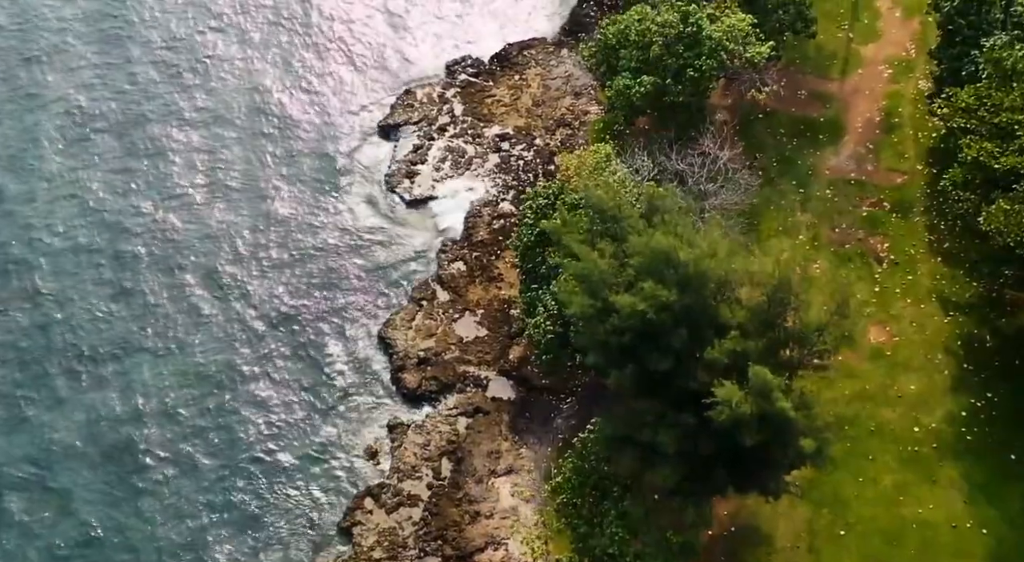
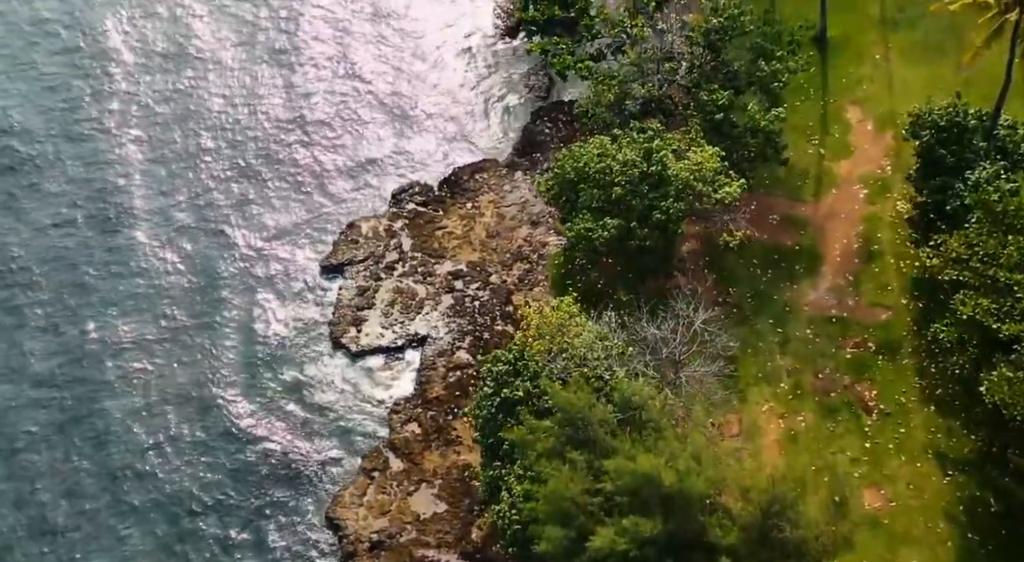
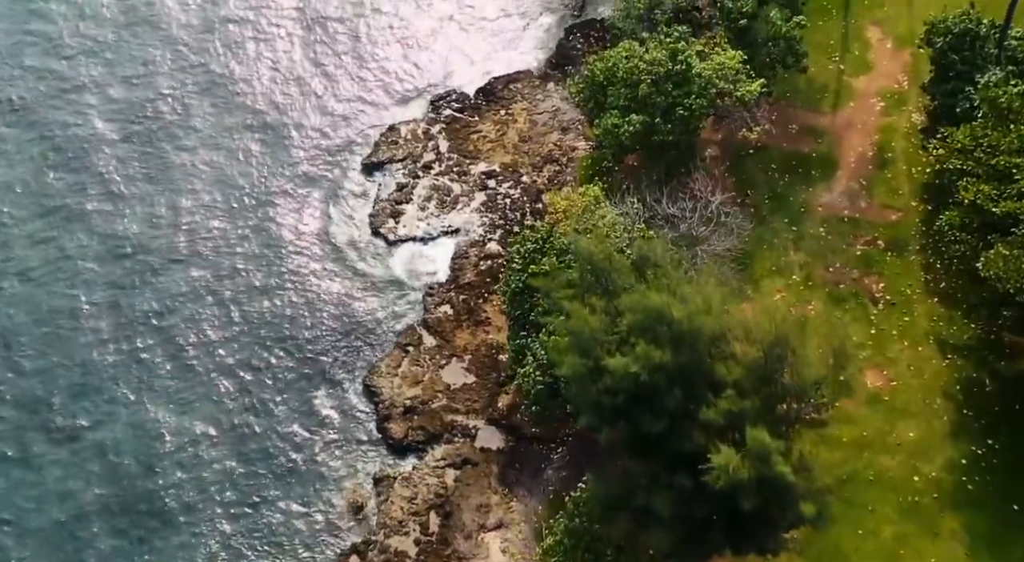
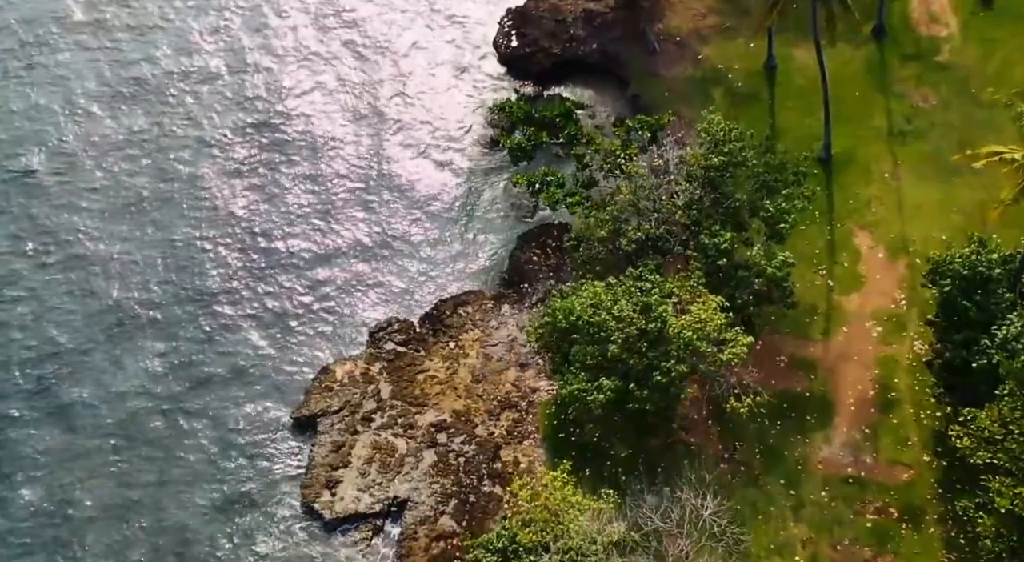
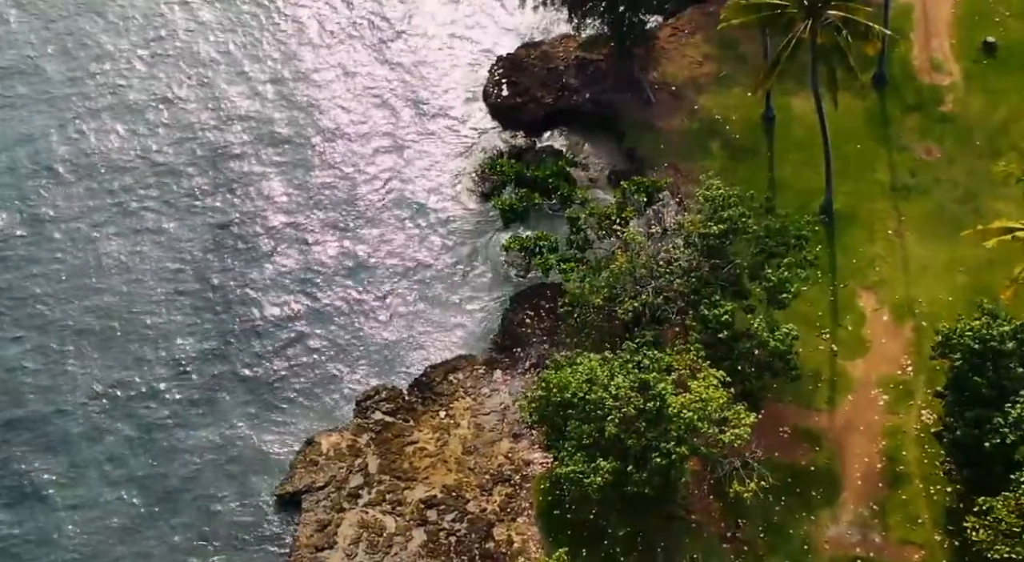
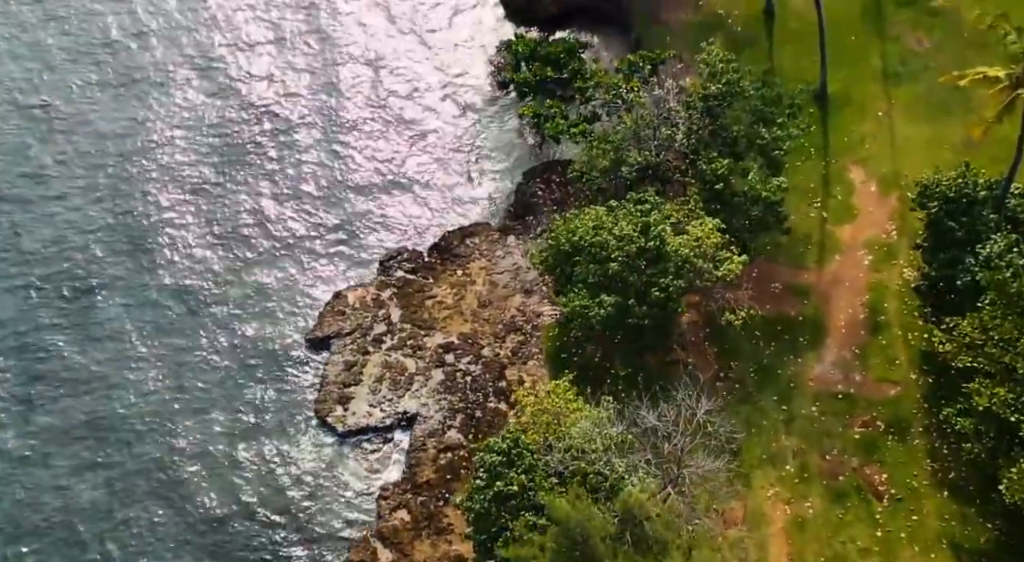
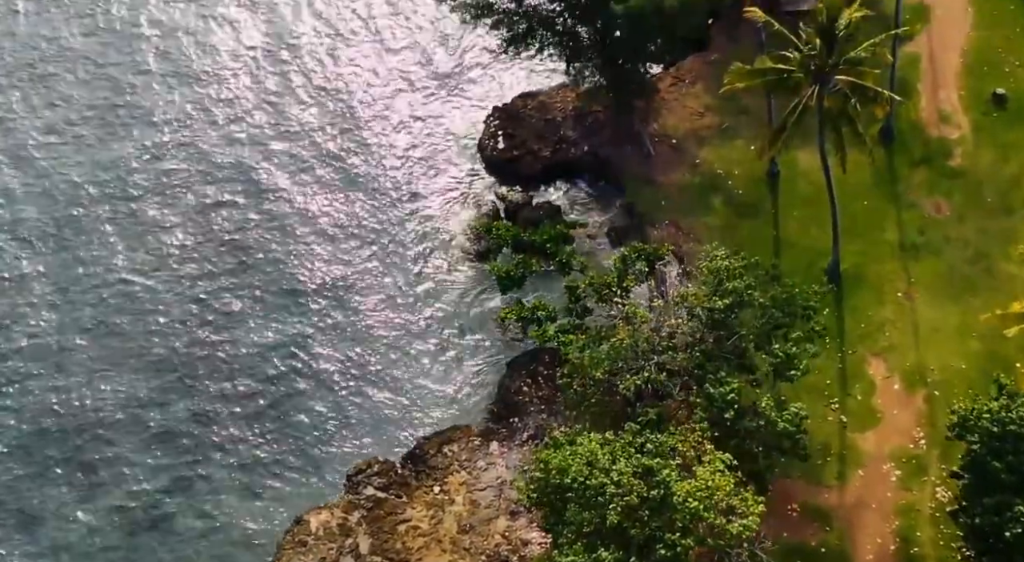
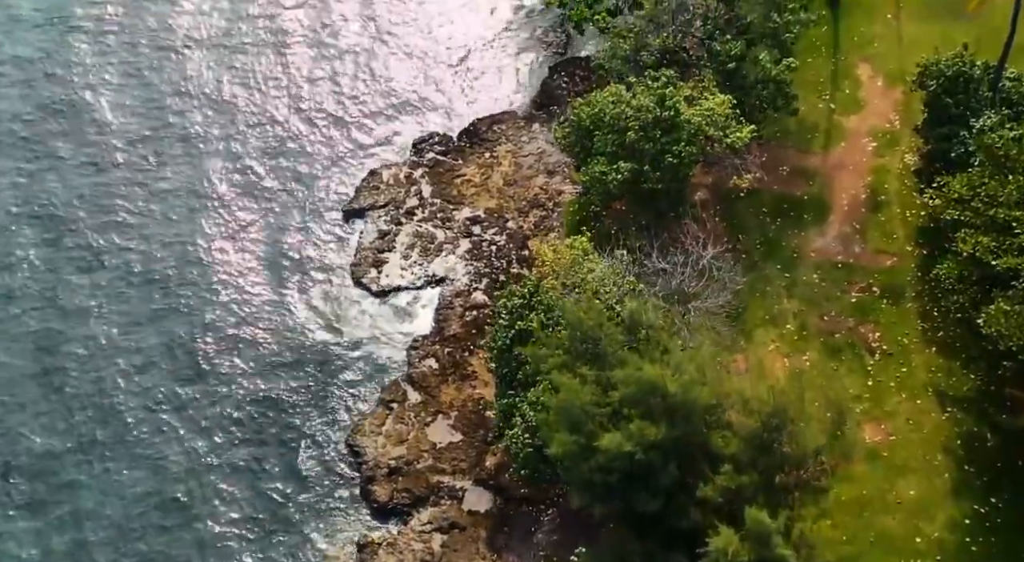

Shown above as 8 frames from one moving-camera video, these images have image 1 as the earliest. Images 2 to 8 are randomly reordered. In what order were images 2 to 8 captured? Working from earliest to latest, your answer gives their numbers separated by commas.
3, 8, 2, 6, 4, 5, 7
